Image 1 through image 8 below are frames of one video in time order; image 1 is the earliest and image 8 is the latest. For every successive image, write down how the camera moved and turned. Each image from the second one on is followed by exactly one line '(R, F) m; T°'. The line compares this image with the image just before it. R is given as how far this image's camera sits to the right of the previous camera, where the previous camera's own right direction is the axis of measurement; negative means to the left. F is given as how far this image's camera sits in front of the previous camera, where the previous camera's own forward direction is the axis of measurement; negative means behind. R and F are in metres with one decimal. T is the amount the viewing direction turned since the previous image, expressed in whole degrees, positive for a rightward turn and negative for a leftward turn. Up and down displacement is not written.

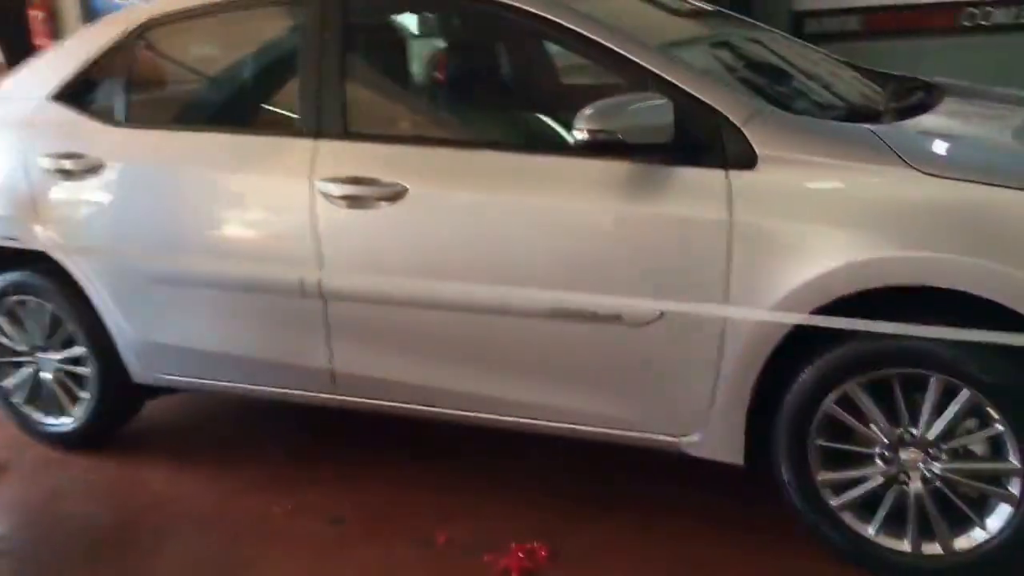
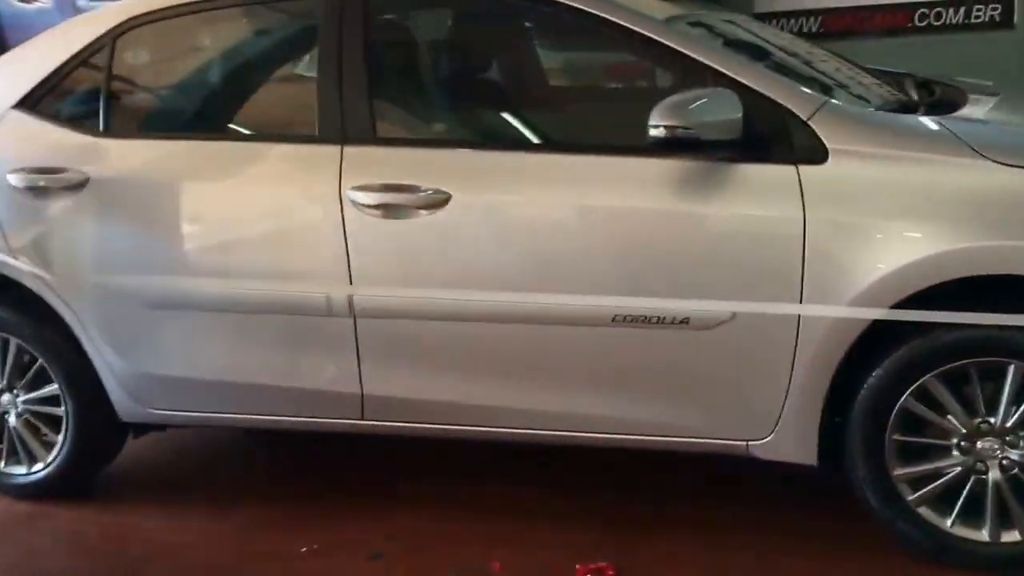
(-0.5, +0.2) m; +8°
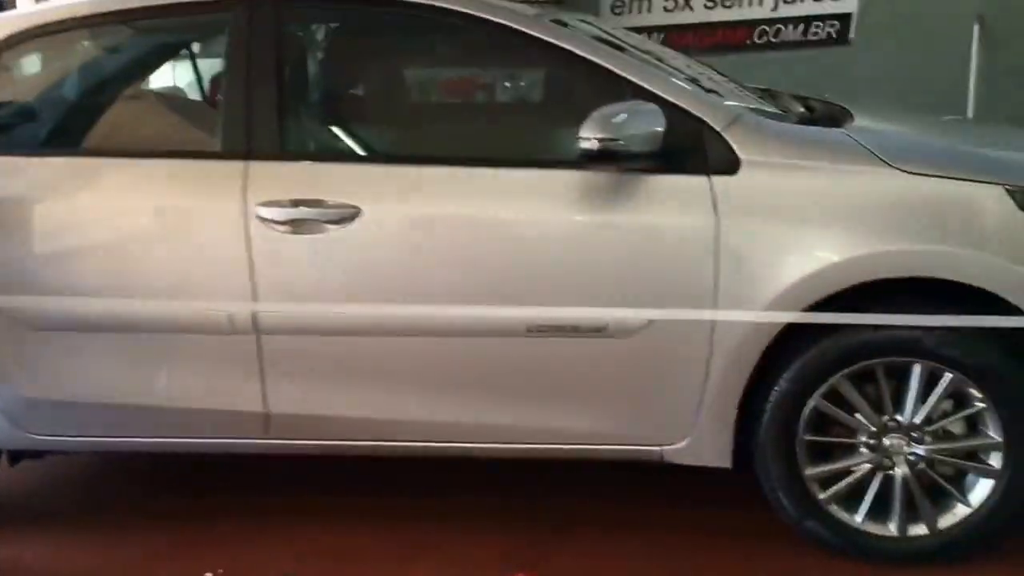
(-0.2, +0.1) m; +10°
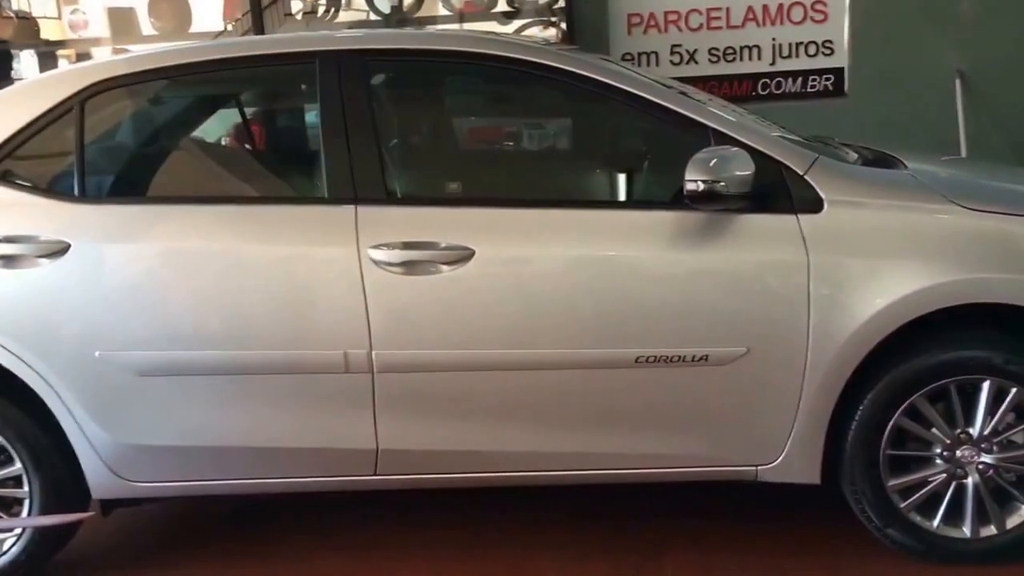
(-0.4, -0.2) m; +3°
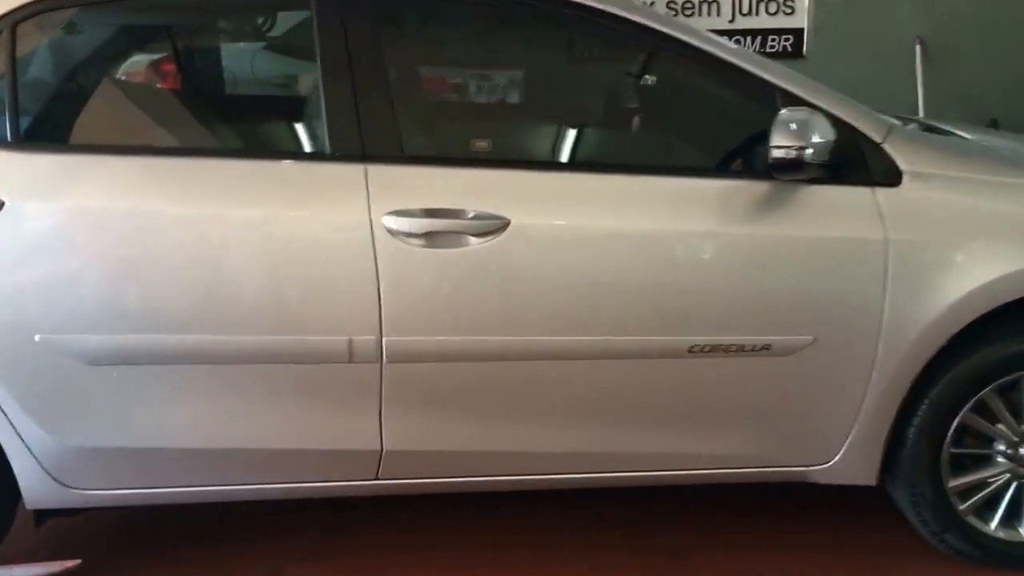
(-0.4, +0.4) m; +8°
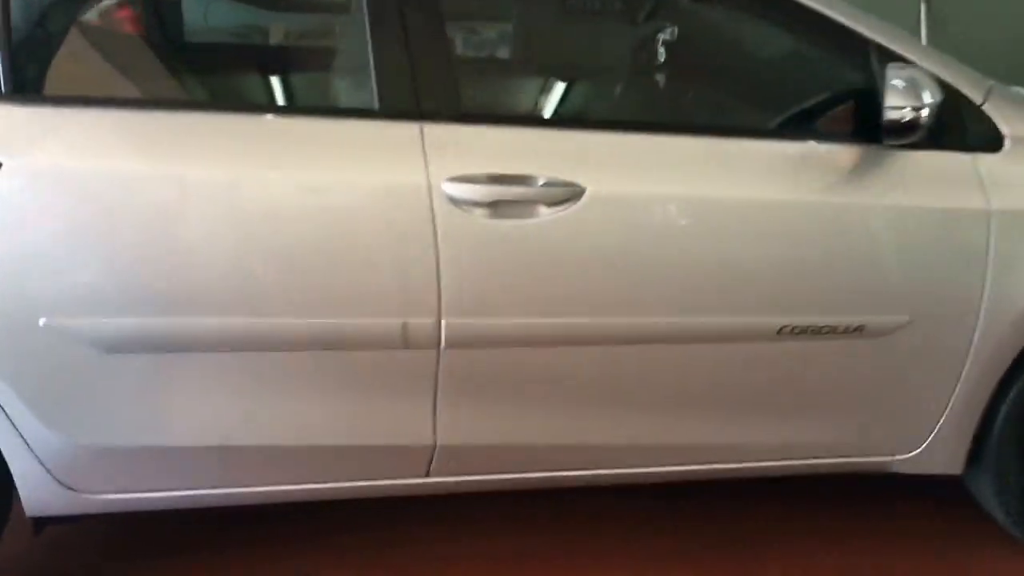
(-0.3, +0.3) m; +5°
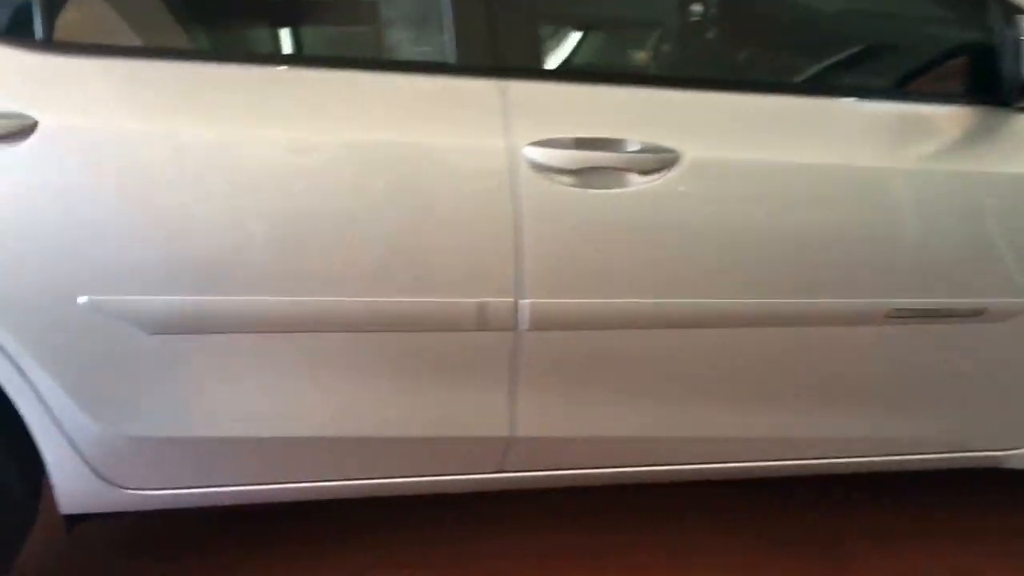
(-0.2, +0.2) m; 0°
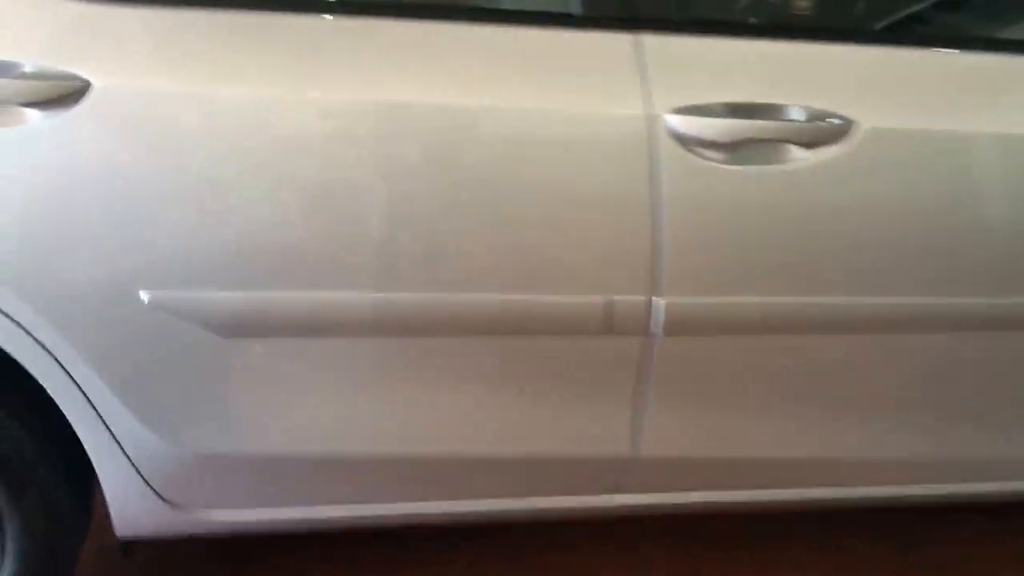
(-0.2, +0.3) m; -2°
